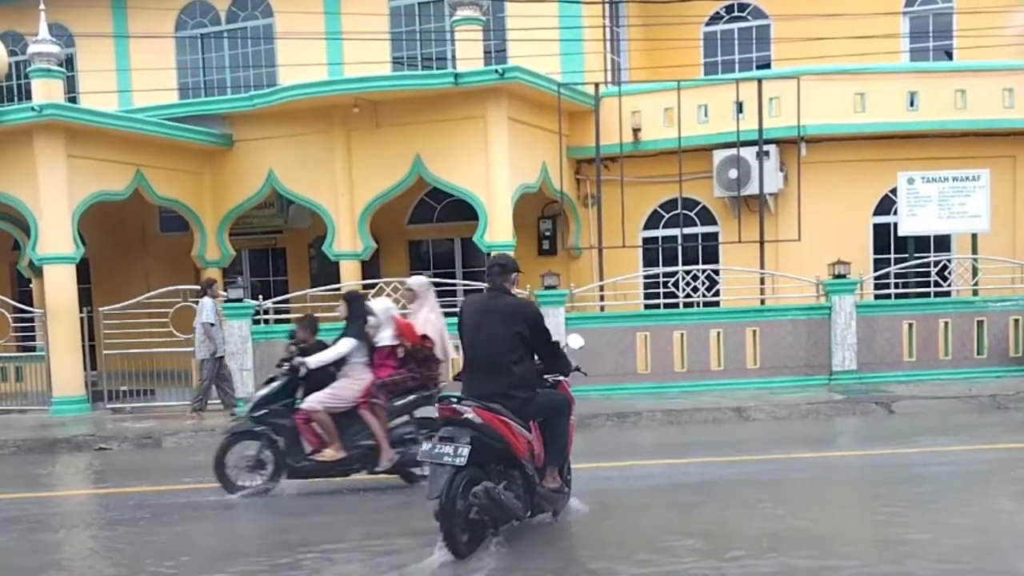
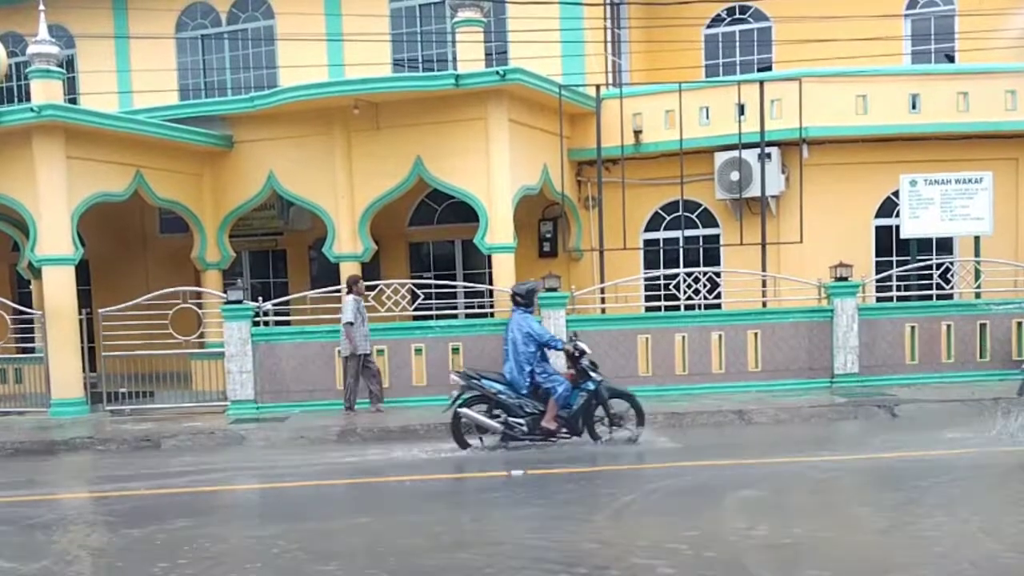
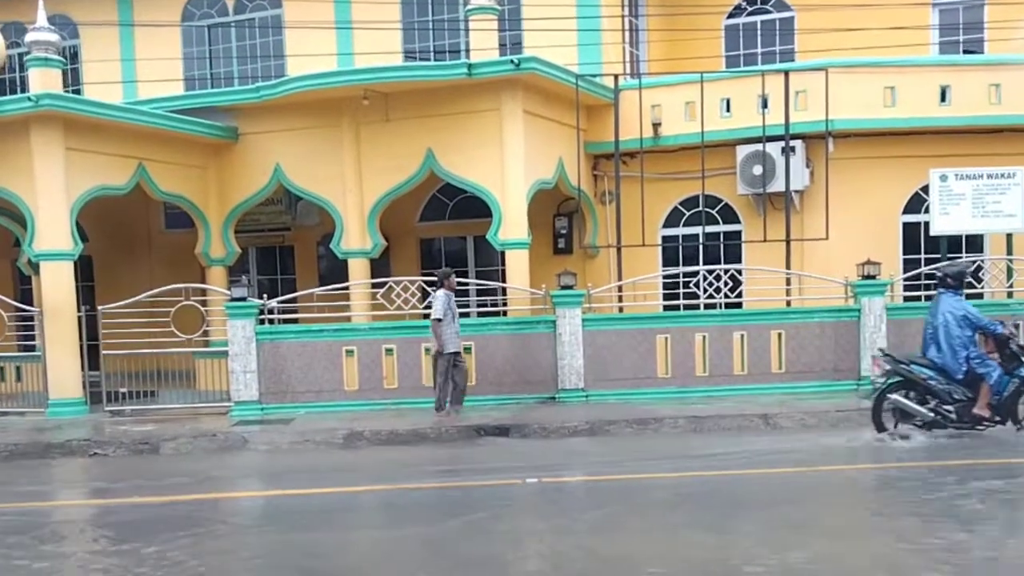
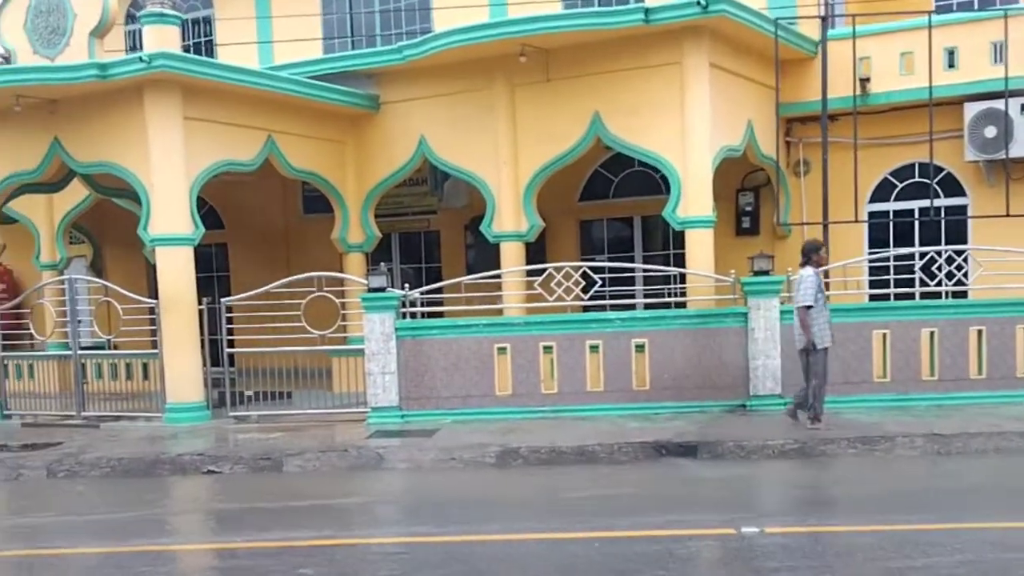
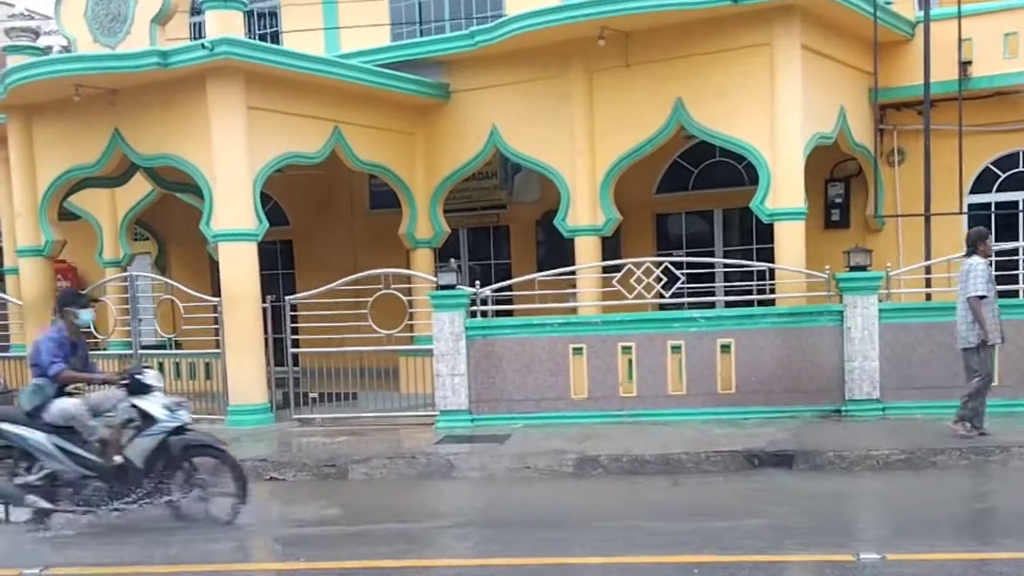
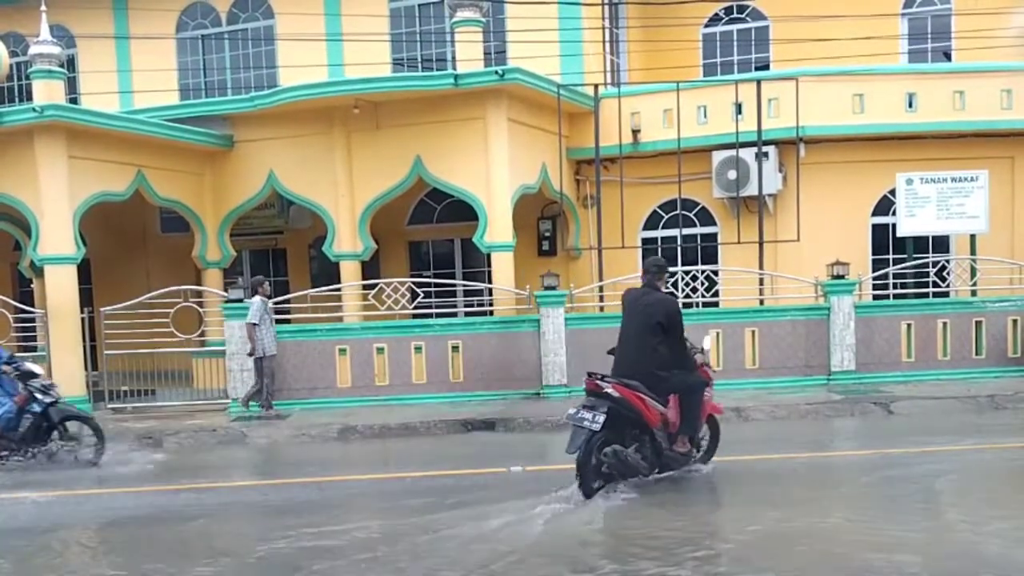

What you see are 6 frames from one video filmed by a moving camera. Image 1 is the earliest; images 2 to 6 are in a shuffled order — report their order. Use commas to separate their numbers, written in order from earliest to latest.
6, 2, 3, 4, 5
